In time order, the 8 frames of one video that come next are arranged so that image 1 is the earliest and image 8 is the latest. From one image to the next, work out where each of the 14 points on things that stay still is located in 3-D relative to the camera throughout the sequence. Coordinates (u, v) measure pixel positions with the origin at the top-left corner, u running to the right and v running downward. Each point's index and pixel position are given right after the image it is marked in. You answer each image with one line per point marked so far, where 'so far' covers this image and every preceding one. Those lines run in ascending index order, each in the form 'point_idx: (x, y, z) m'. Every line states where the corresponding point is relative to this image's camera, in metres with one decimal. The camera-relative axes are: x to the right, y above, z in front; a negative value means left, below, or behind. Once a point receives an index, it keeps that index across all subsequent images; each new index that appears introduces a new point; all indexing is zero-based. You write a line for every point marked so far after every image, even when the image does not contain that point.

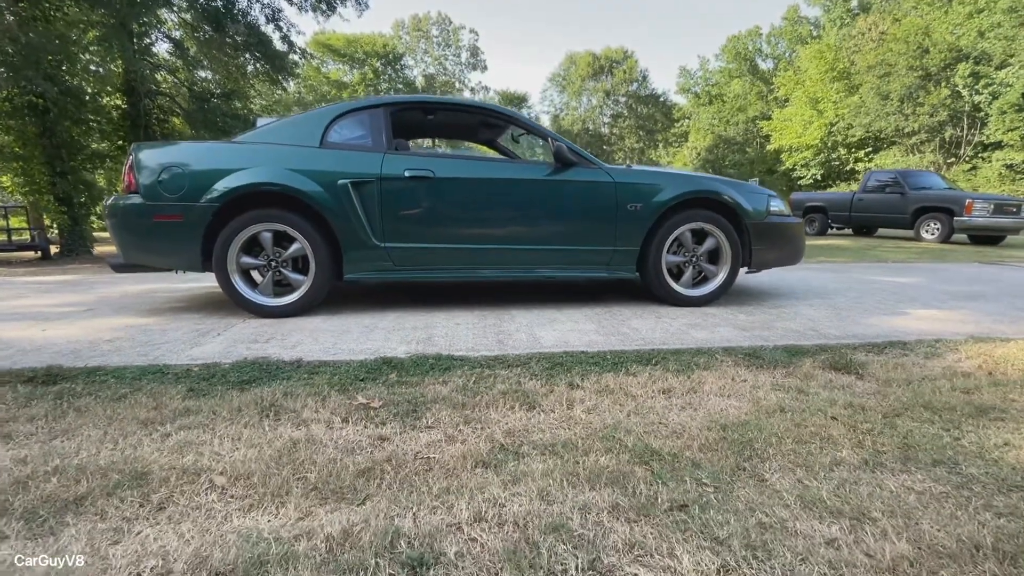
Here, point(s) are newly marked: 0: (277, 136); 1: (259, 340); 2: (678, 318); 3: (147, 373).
0: (-1.7, +1.1, +3.5) m
1: (-1.5, -0.3, +2.9) m
2: (+1.2, -0.2, +3.5) m
3: (-1.8, -0.4, +2.4) m
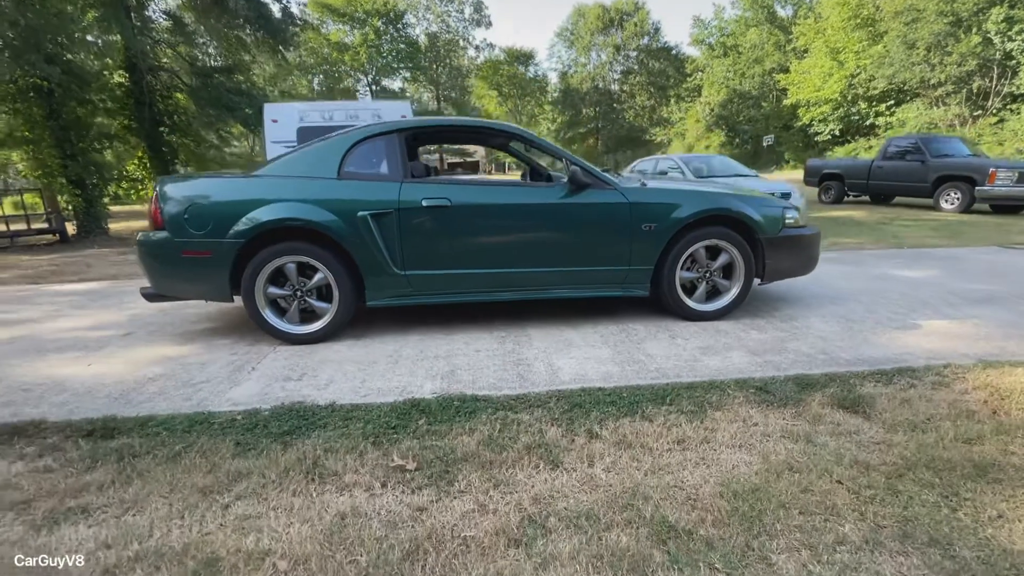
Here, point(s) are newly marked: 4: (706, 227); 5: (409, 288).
0: (-1.6, +0.9, +3.6) m
1: (-1.4, -0.6, +3.1) m
2: (+1.4, -0.4, +3.6) m
3: (-1.7, -0.7, +2.6) m
4: (+1.6, +0.5, +3.9) m
5: (-0.8, 0.0, +3.6) m
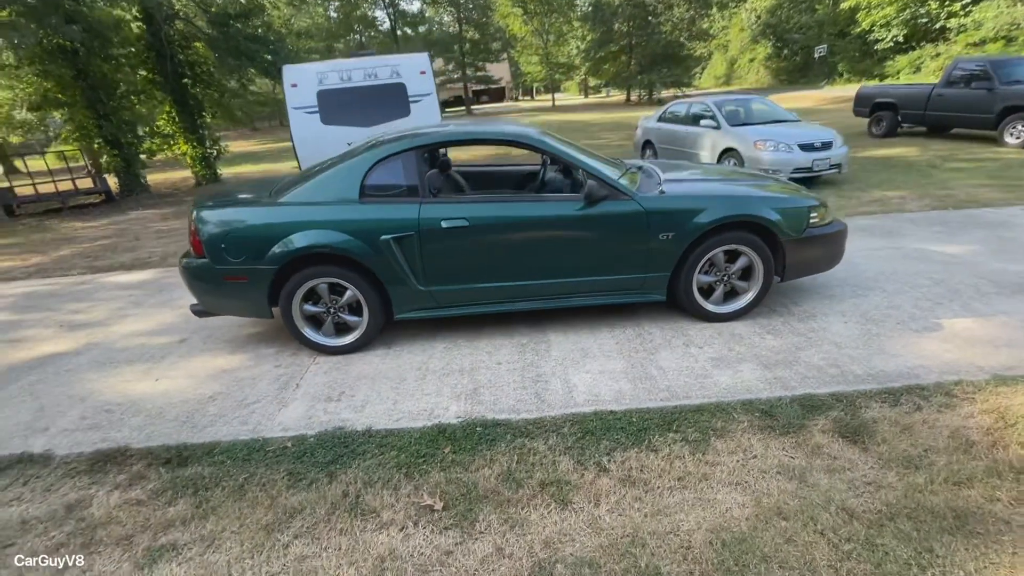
0: (-1.5, +0.8, +3.7) m
1: (-1.3, -0.8, +3.4) m
2: (+1.5, -0.5, +3.7) m
3: (-1.6, -1.0, +2.9) m
4: (+1.7, +0.5, +3.9) m
5: (-0.6, -0.1, +3.8) m
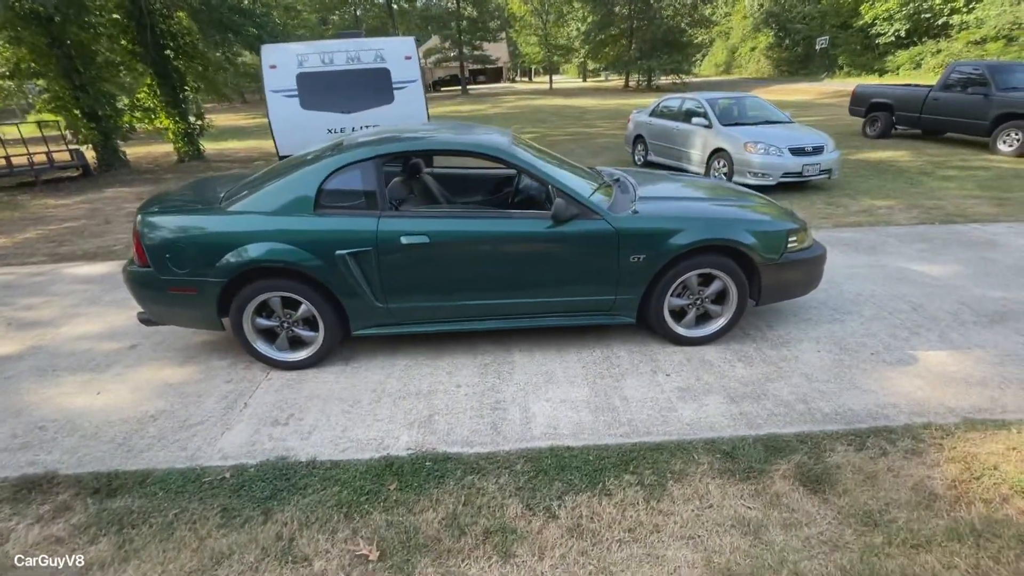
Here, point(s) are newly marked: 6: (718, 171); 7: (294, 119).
0: (-1.7, +0.7, +3.5) m
1: (-1.6, -0.9, +3.2) m
2: (+1.2, -0.7, +3.6) m
3: (-1.9, -1.1, +2.8) m
4: (+1.5, +0.3, +3.7) m
5: (-0.9, -0.2, +3.7) m
6: (+4.1, +2.3, +9.5) m
7: (-4.2, +3.3, +9.3) m
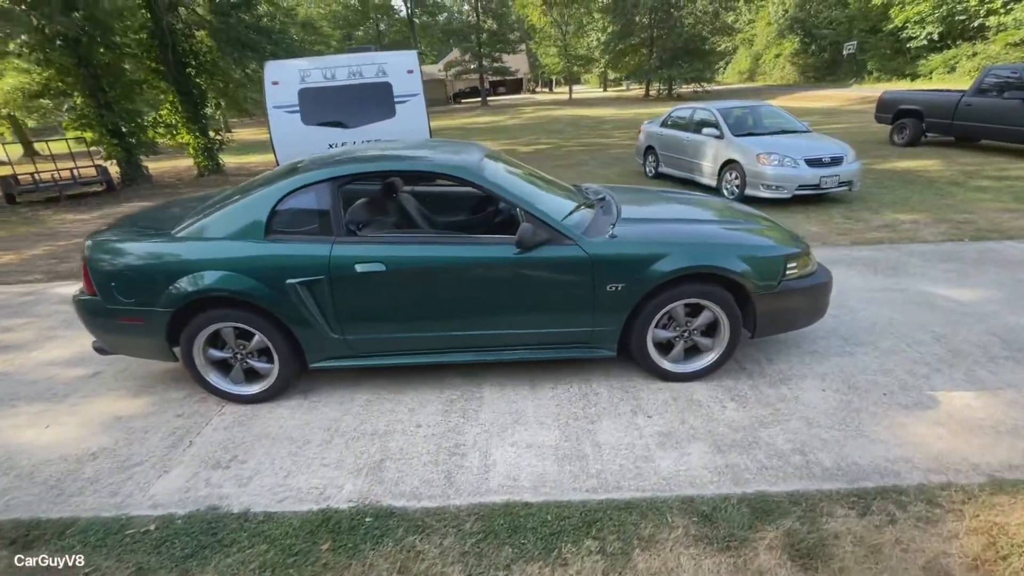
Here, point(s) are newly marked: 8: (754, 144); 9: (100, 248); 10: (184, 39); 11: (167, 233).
0: (-2.0, +0.5, +3.3) m
1: (-1.8, -1.1, +3.0) m
2: (+1.0, -0.9, +3.2) m
3: (-2.2, -1.3, +2.6) m
4: (+1.2, 0.0, +3.4) m
5: (-1.2, -0.4, +3.4) m
6: (+4.2, +2.0, +9.1) m
7: (-4.2, +3.0, +9.3) m
8: (+4.4, +2.6, +8.7) m
9: (-2.9, +0.3, +3.4) m
10: (-11.7, +8.9, +17.0) m
11: (-2.5, +0.4, +3.4) m
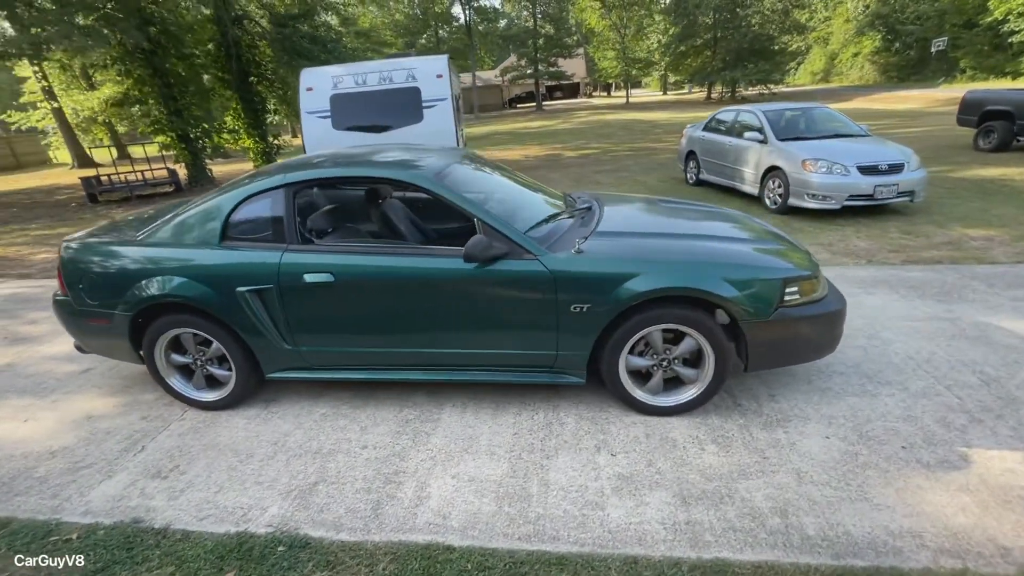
0: (-2.2, +0.4, +3.3) m
1: (-2.2, -1.1, +3.0) m
2: (+0.6, -1.0, +2.9) m
3: (-2.6, -1.3, +2.6) m
4: (+1.0, -0.1, +3.0) m
5: (-1.4, -0.5, +3.3) m
6: (+4.6, +1.7, +8.4) m
7: (-3.7, +2.9, +9.5) m
8: (+4.8, +2.3, +7.9) m
9: (-3.2, +0.3, +3.5) m
10: (-10.0, +9.0, +18.1) m
11: (-2.7, +0.4, +3.4) m
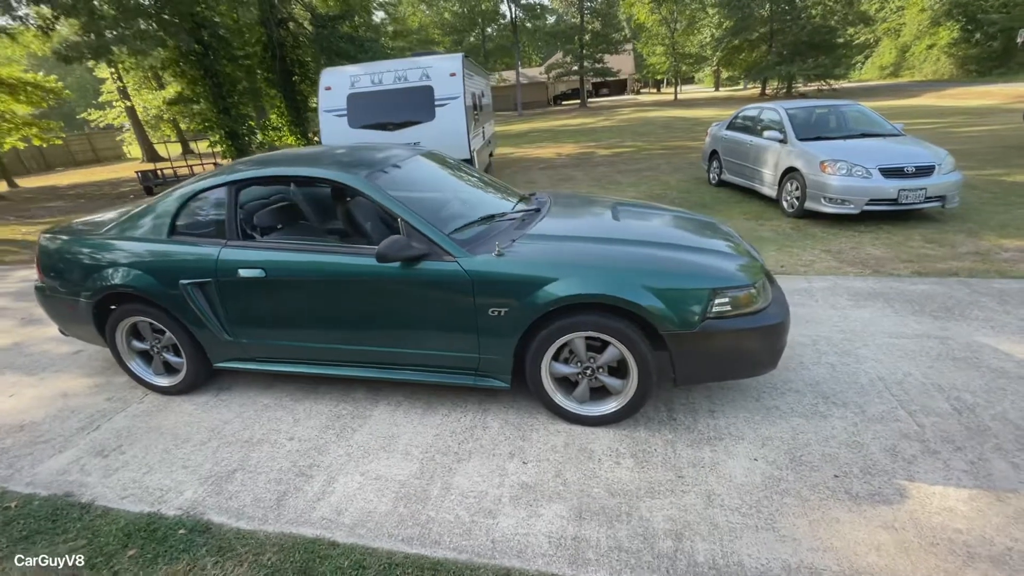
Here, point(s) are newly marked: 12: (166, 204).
0: (-2.6, +0.5, +3.5) m
1: (-2.7, -1.1, +3.2) m
2: (+0.1, -1.0, +2.8) m
3: (-3.1, -1.3, +2.8) m
4: (+0.5, -0.1, +2.9) m
5: (-1.9, -0.5, +3.4) m
6: (+4.6, +1.5, +7.9) m
7: (-3.5, +3.1, +9.8) m
8: (+4.8, +2.2, +7.5) m
9: (-3.6, +0.4, +3.7) m
10: (-8.8, +9.4, +18.9) m
11: (-3.1, +0.5, +3.7) m
12: (-2.9, +0.5, +3.6) m
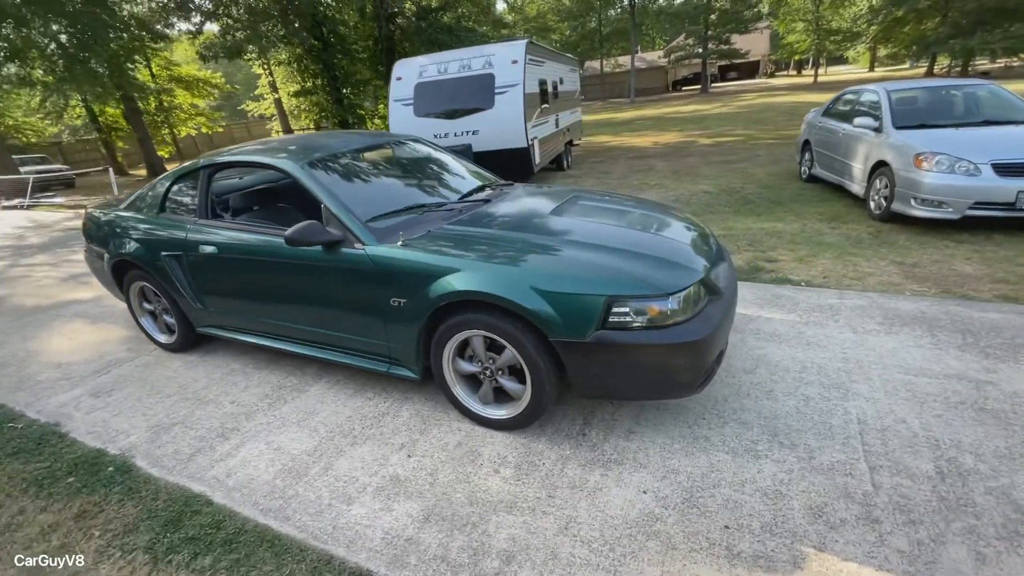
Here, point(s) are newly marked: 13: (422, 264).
0: (-3.0, +0.7, +4.0) m
1: (-3.2, -0.8, +3.7) m
2: (-0.6, -1.0, +2.8) m
3: (-3.7, -1.0, +3.5) m
4: (-0.2, -0.1, +2.7) m
5: (-2.3, -0.3, +3.8) m
6: (+5.1, +1.3, +6.7) m
7: (-2.2, +3.5, +10.2) m
8: (+5.3, +1.9, +6.2) m
9: (-3.9, +0.7, +4.5) m
10: (-4.9, +10.3, +20.1) m
11: (-3.4, +0.8, +4.3) m
12: (-3.2, +0.7, +4.1) m
13: (-0.5, +0.1, +2.8) m
